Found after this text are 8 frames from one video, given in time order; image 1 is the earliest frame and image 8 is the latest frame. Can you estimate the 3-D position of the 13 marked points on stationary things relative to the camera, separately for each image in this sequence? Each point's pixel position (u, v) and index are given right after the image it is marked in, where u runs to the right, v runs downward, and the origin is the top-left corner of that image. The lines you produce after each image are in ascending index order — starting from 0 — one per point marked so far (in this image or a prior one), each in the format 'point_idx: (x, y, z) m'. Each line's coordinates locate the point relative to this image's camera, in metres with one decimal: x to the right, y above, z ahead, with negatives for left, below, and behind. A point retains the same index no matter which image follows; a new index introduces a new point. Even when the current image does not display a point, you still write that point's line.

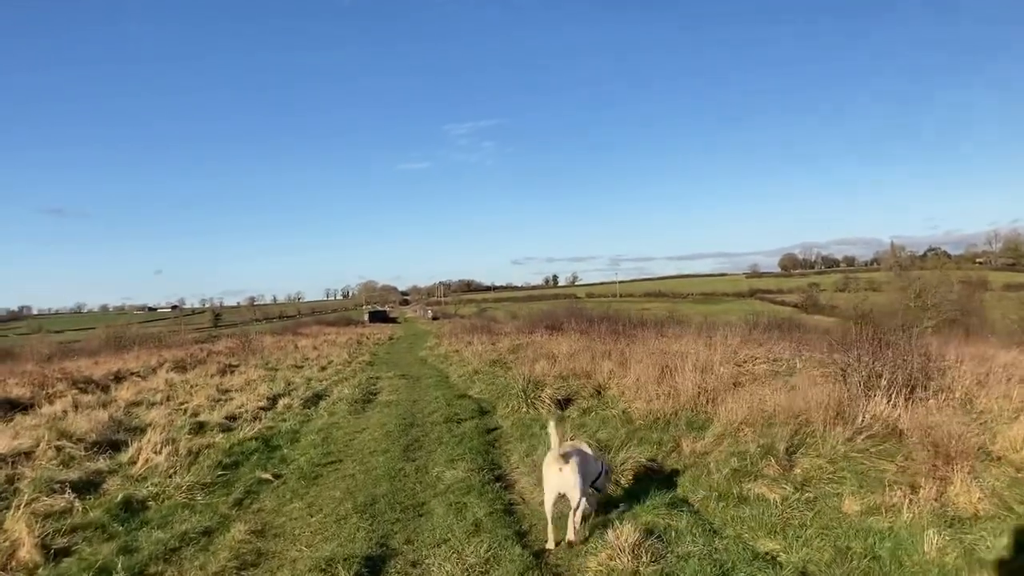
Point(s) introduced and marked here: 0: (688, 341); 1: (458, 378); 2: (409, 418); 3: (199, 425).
0: (+3.7, -1.2, +19.9) m
1: (-1.1, -1.9, +19.4) m
2: (-1.4, -1.7, +12.3) m
3: (-4.0, -1.8, +11.8) m
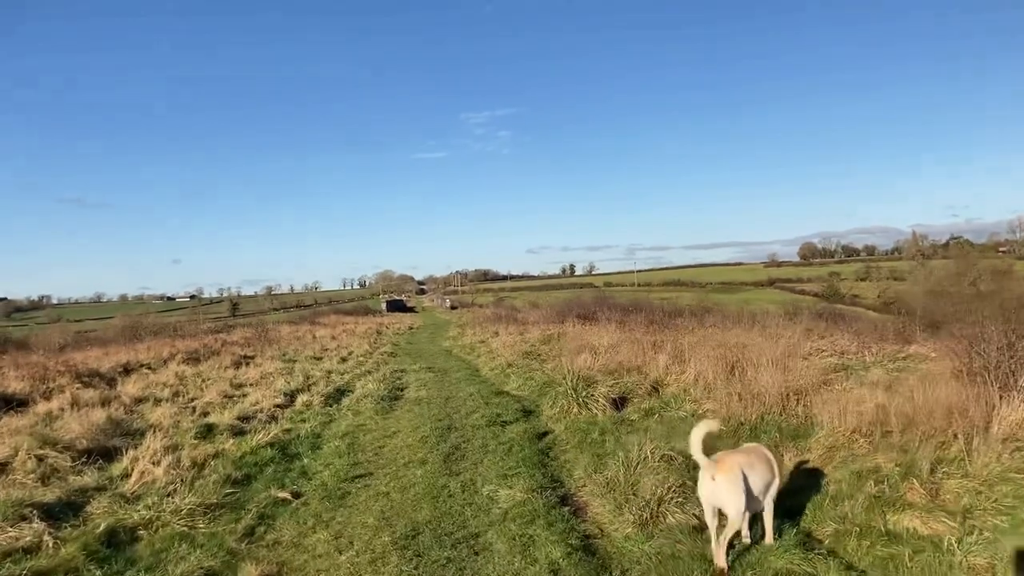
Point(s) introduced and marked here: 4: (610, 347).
0: (+4.4, -0.9, +18.4) m
1: (-0.4, -1.6, +17.9) m
2: (-0.8, -1.5, +10.8) m
3: (-3.4, -1.6, +10.4) m
4: (+1.8, -1.1, +17.5) m
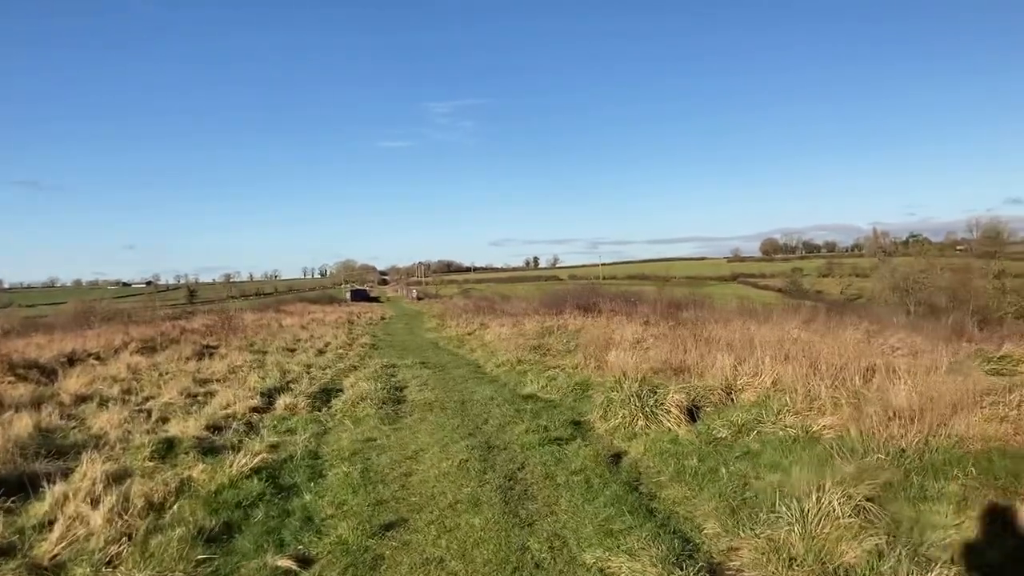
0: (+4.6, -0.7, +16.2) m
1: (-0.3, -1.3, +15.5) m
2: (-0.3, -1.3, +8.4) m
3: (-3.0, -1.3, +8.0) m
4: (+2.0, -0.9, +15.2) m
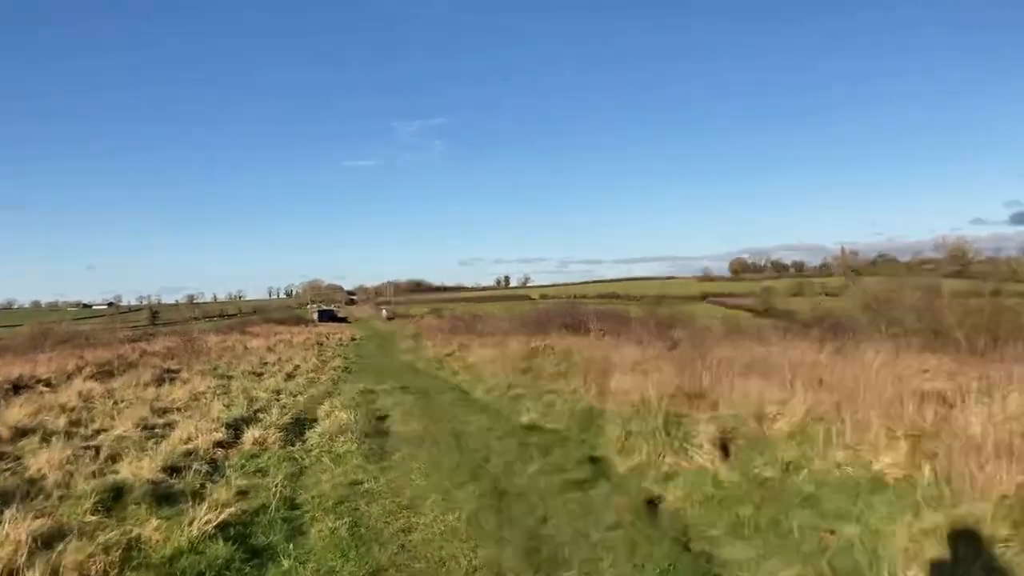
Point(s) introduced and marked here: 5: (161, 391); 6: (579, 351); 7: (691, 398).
0: (+4.4, -1.0, +15.2) m
1: (-0.4, -1.6, +14.4) m
2: (-0.2, -1.5, +7.3) m
3: (-2.9, -1.5, +6.7) m
4: (+1.9, -1.2, +14.1) m
5: (-6.2, -1.8, +16.3) m
6: (+1.3, -1.2, +18.2) m
7: (+2.0, -1.2, +10.2) m
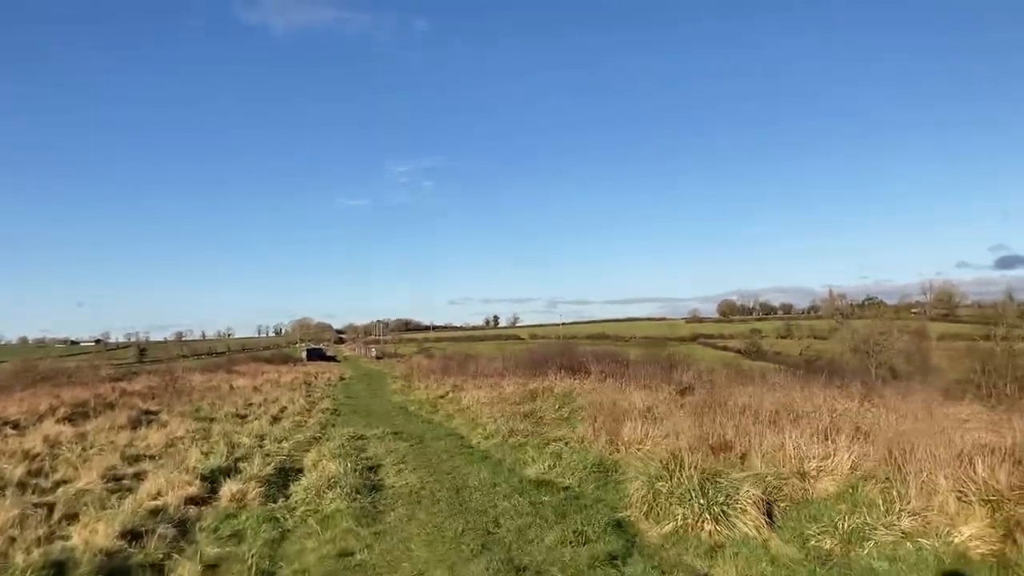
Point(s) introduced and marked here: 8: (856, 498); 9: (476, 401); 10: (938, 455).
0: (+4.4, -1.7, +14.3) m
1: (-0.4, -2.2, +13.3) m
2: (-0.1, -1.7, +6.2) m
3: (-2.8, -1.7, +5.6) m
4: (+1.9, -1.7, +13.1) m
5: (-6.2, -2.4, +15.1) m
6: (+1.3, -2.0, +17.2) m
7: (+2.1, -1.6, +9.2) m
8: (+2.6, -1.6, +7.1) m
9: (-0.7, -2.4, +19.2) m
10: (+3.4, -1.4, +7.5) m
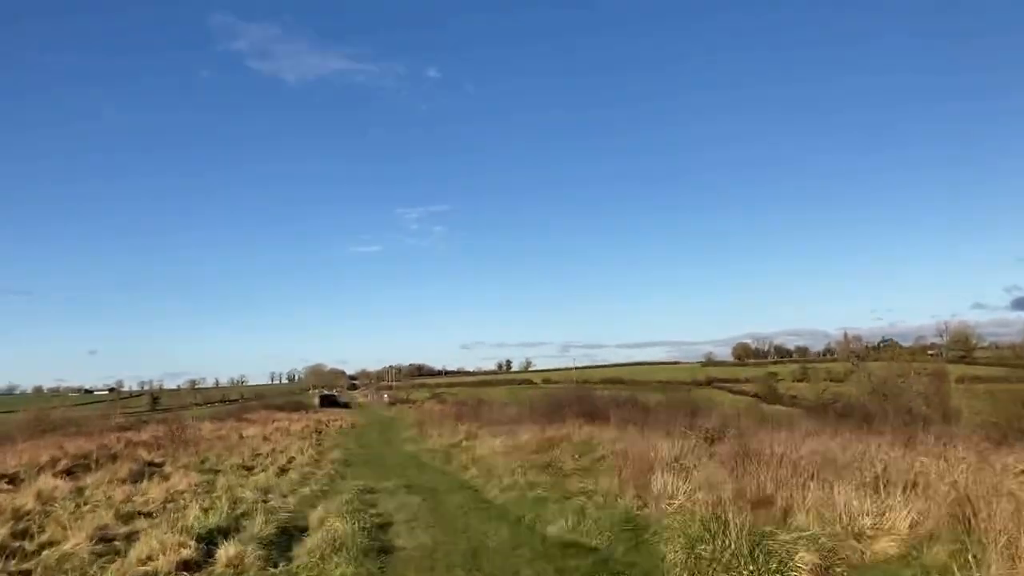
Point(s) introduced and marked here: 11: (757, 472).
0: (+4.7, -2.2, +13.4) m
1: (-0.1, -2.8, +12.5) m
2: (0.0, -2.0, +5.5) m
3: (-2.6, -1.9, +4.9) m
4: (+2.2, -2.3, +12.3) m
5: (-5.9, -3.1, +14.4) m
6: (+1.6, -2.7, +16.4) m
7: (+2.3, -2.0, +8.5) m
8: (+2.8, -1.9, +6.3) m
9: (-0.4, -3.2, +18.4) m
10: (+3.6, -1.6, +6.7) m
11: (+2.7, -2.0, +10.0) m
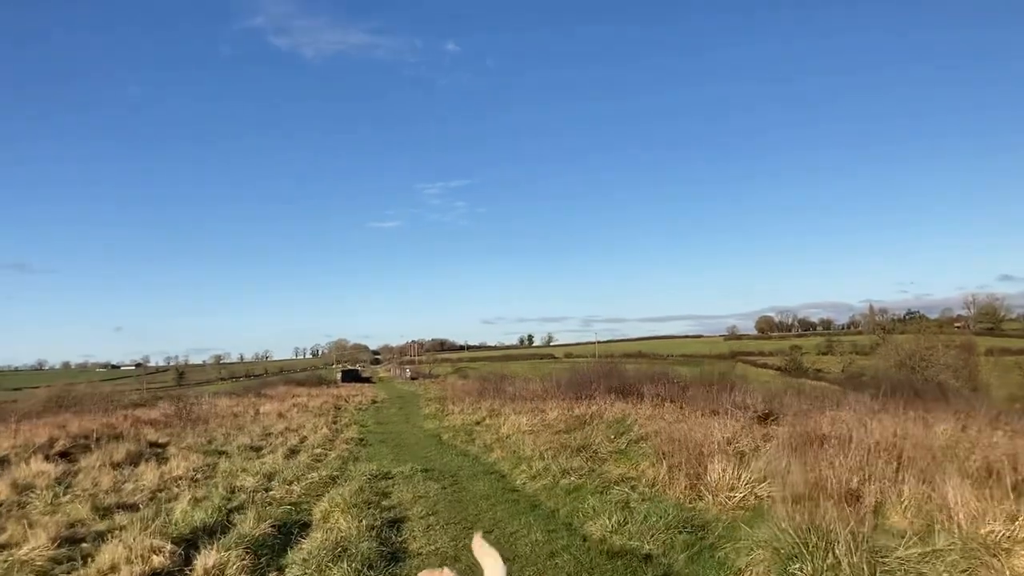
0: (+5.0, -1.7, +11.9) m
1: (+0.2, -2.3, +11.1) m
2: (+0.2, -1.7, +4.1) m
3: (-2.4, -1.7, +3.5) m
4: (+2.5, -1.8, +10.8) m
5: (-5.5, -2.7, +13.2) m
6: (+2.1, -2.2, +14.9) m
7: (+2.5, -1.7, +7.0) m
8: (+3.0, -1.6, +4.8) m
9: (+0.1, -2.6, +17.0) m
10: (+3.8, -1.3, +5.2) m
11: (+3.0, -1.6, +8.6) m
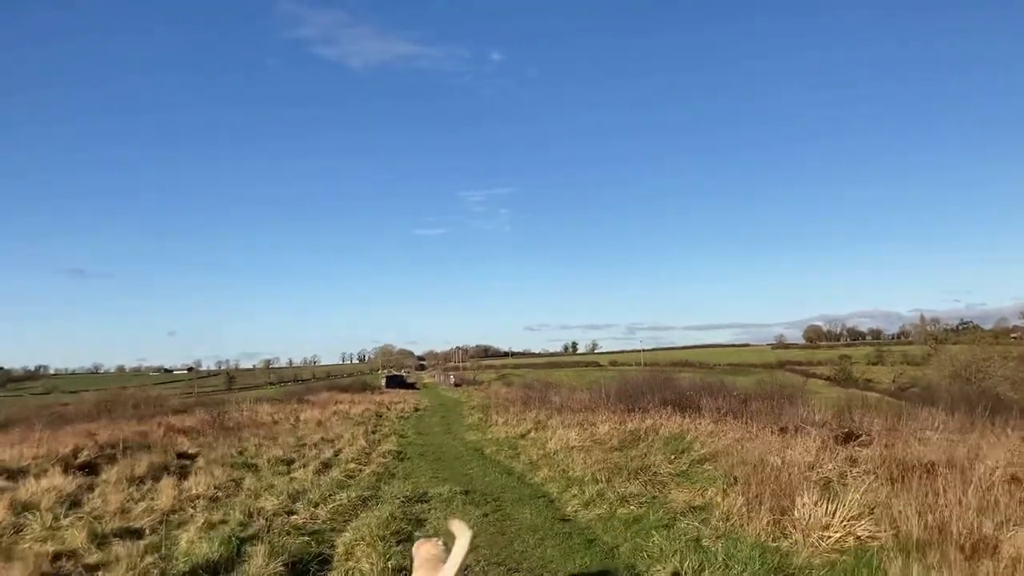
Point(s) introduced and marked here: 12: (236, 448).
0: (+5.6, -1.8, +10.4) m
1: (+0.8, -2.4, +9.8) m
2: (+0.4, -1.7, +2.8) m
3: (-2.2, -1.6, +2.4) m
4: (+3.0, -1.9, +9.4) m
5: (-4.8, -2.7, +12.1) m
6: (+2.8, -2.2, +13.5) m
7: (+2.9, -1.7, +5.6) m
8: (+3.3, -1.6, +3.4) m
9: (+0.9, -2.7, +15.7) m
10: (+4.1, -1.3, +3.7) m
11: (+3.4, -1.6, +7.1) m
12: (-5.6, -3.2, +18.7) m
